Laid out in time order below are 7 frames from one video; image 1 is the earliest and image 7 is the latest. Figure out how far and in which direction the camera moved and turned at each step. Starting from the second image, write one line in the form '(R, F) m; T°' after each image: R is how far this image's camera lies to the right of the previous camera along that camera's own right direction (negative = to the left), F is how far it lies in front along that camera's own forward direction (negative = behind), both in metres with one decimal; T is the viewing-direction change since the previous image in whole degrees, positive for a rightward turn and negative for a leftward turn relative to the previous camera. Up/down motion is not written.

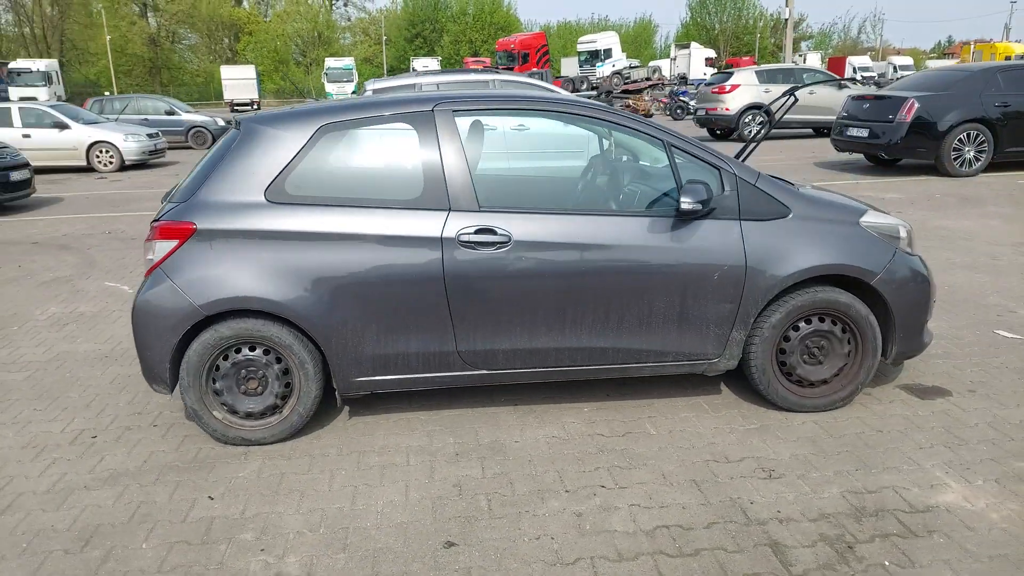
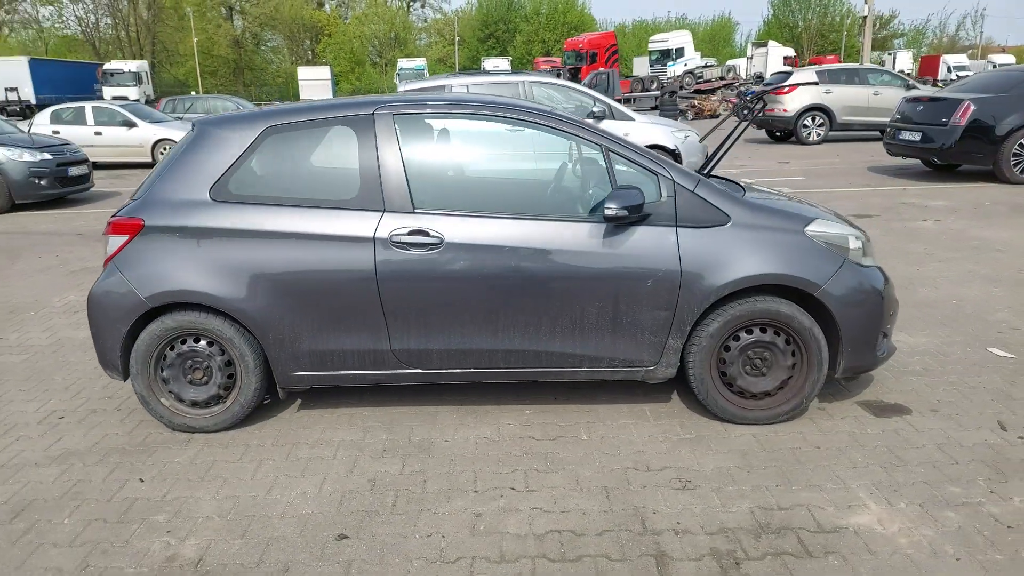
(+0.7, 0.0) m; -5°
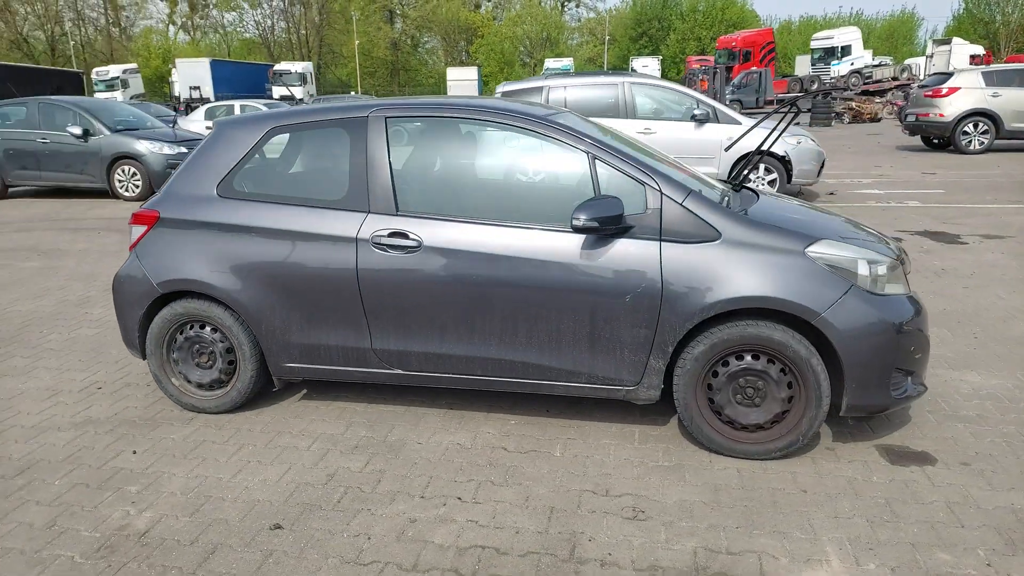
(+0.8, +0.1) m; -11°
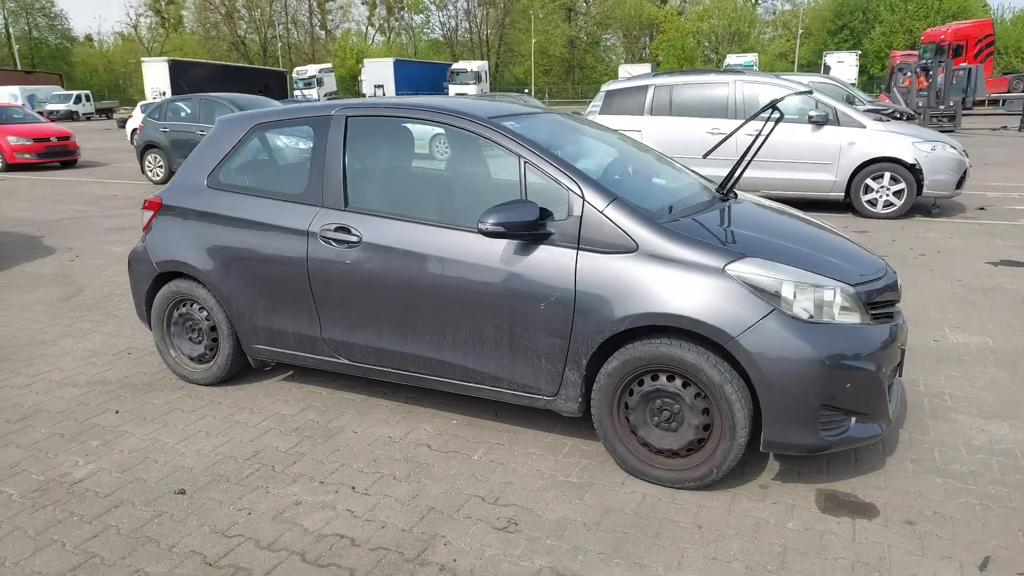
(+1.2, +0.1) m; -13°
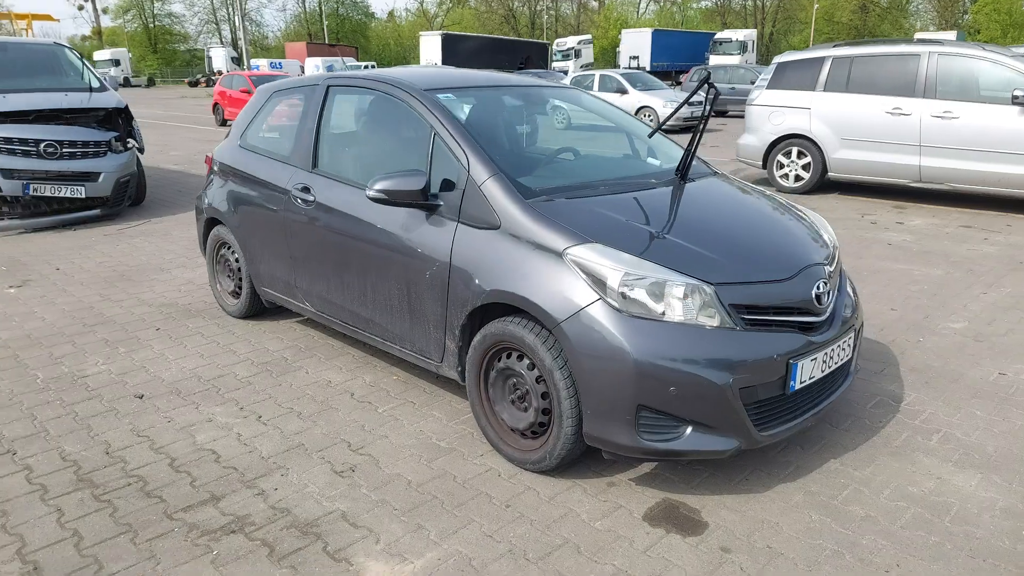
(+1.7, +0.2) m; -19°
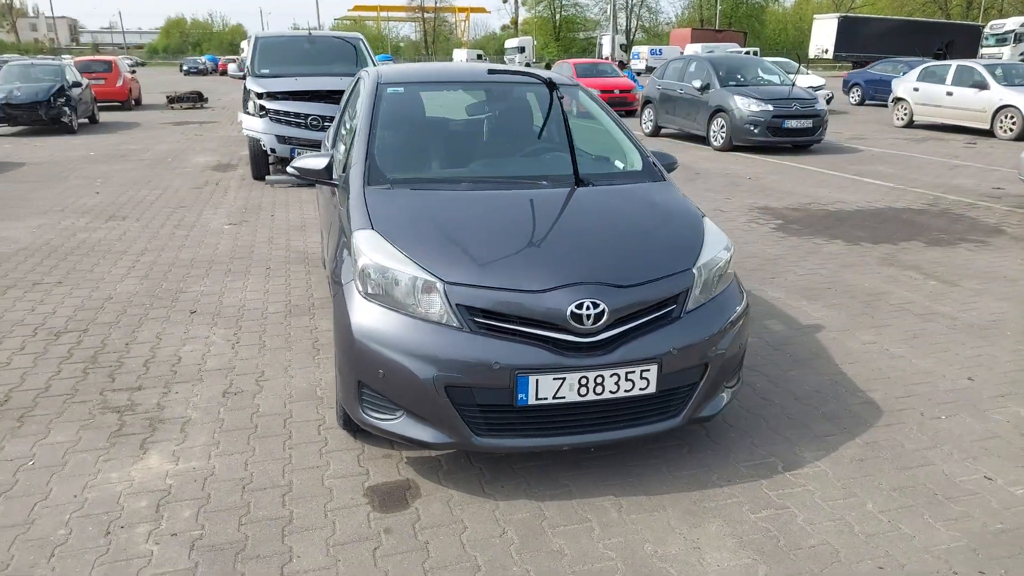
(+2.4, +0.4) m; -28°
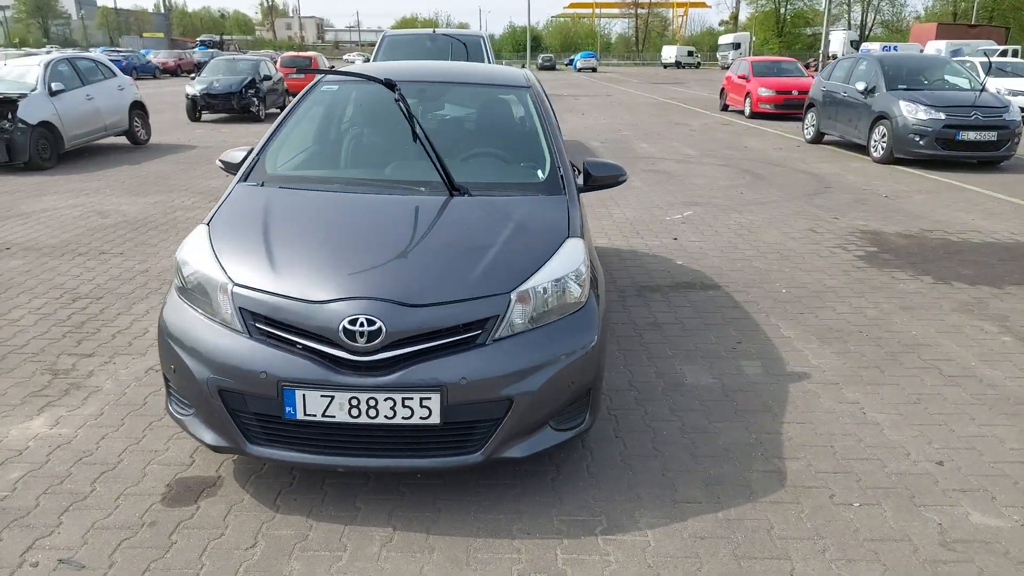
(+1.6, +0.4) m; -15°
